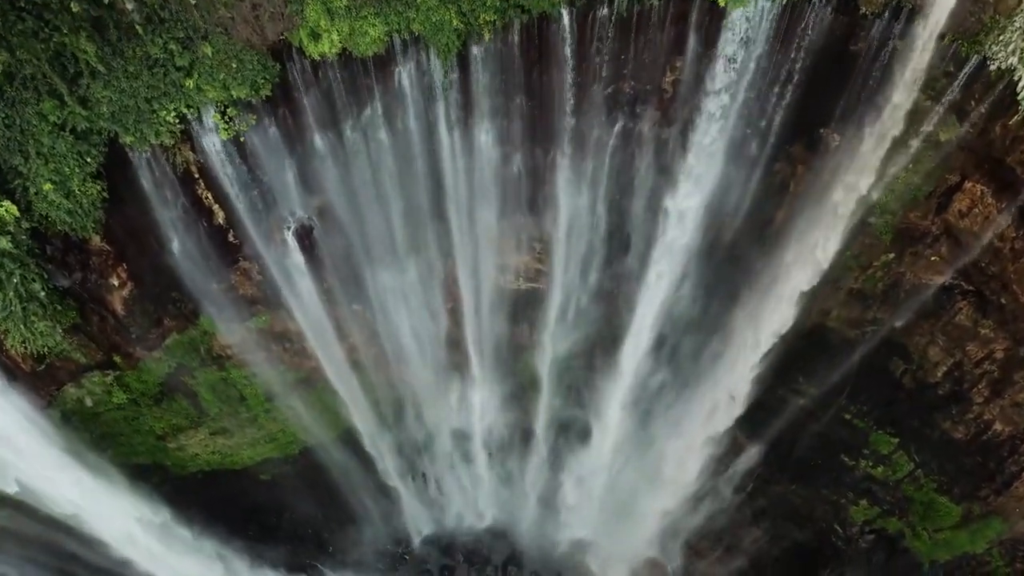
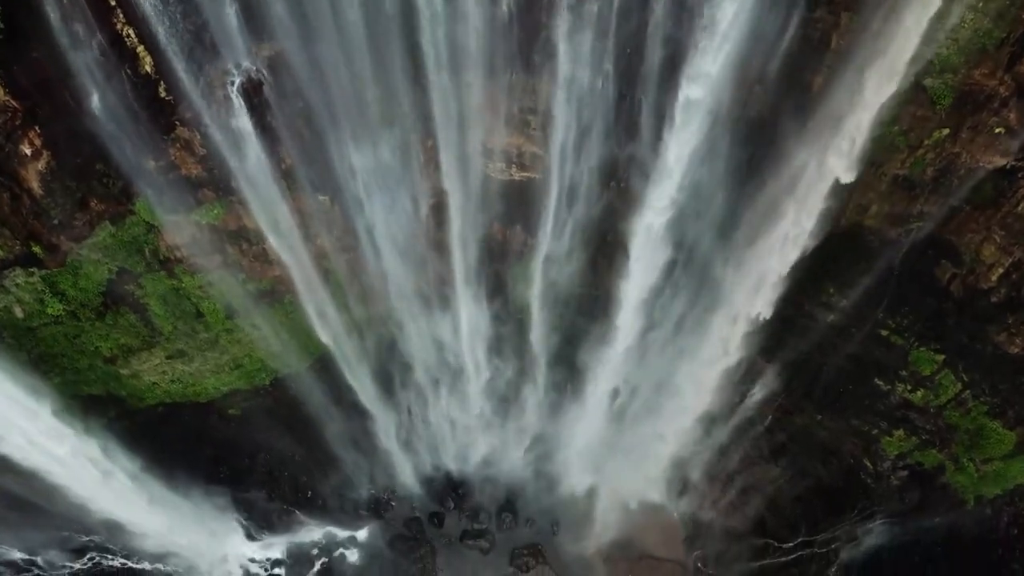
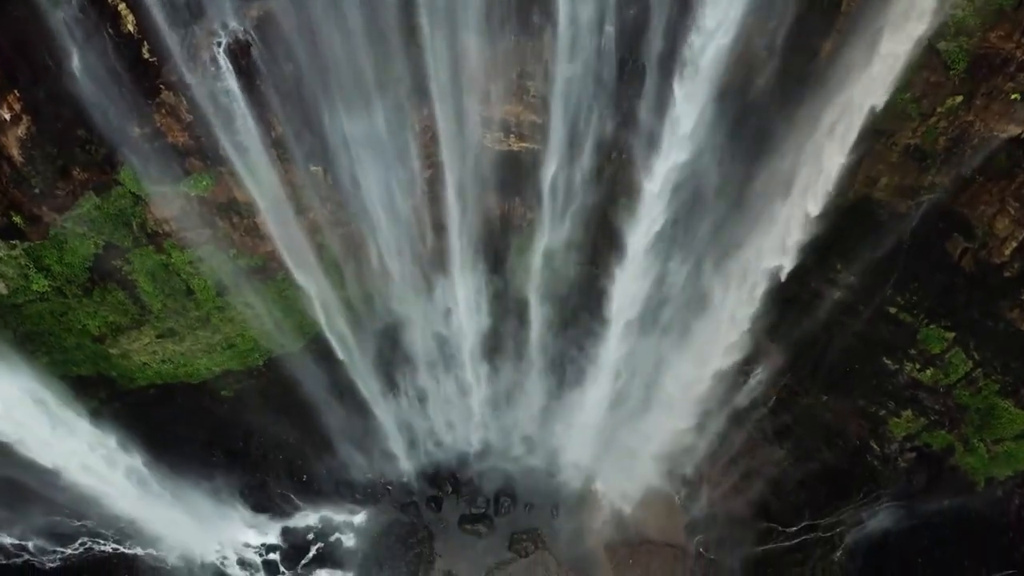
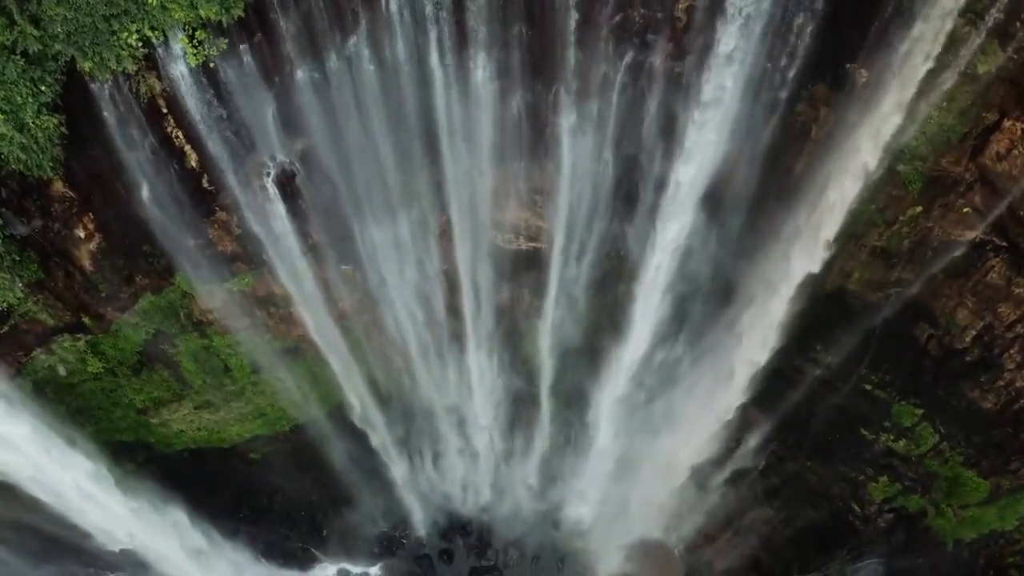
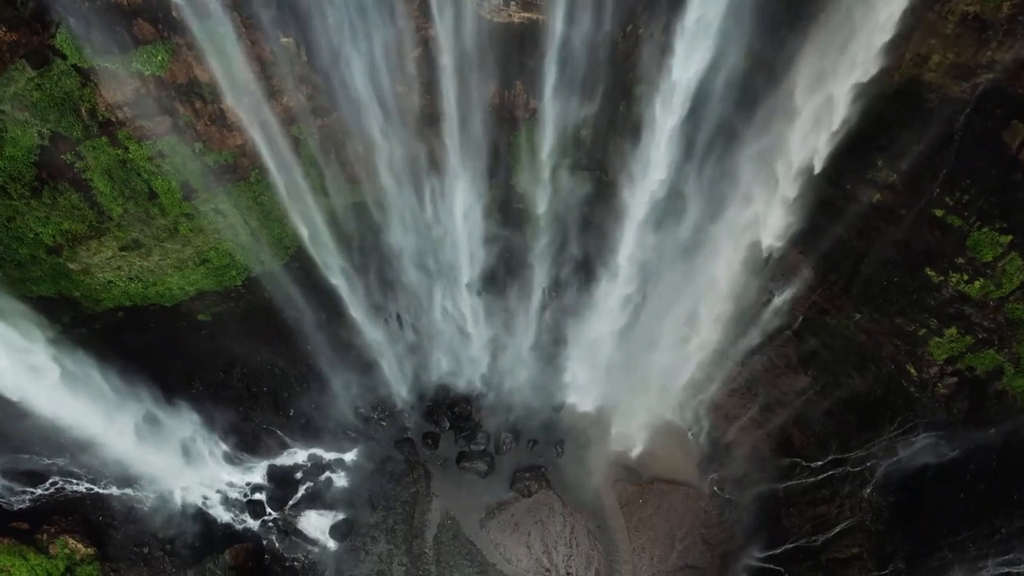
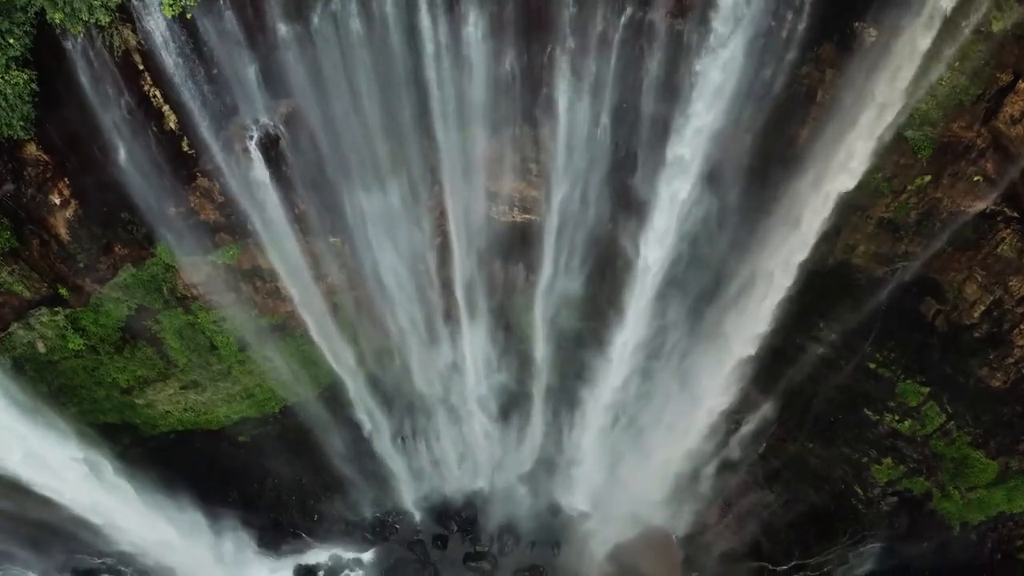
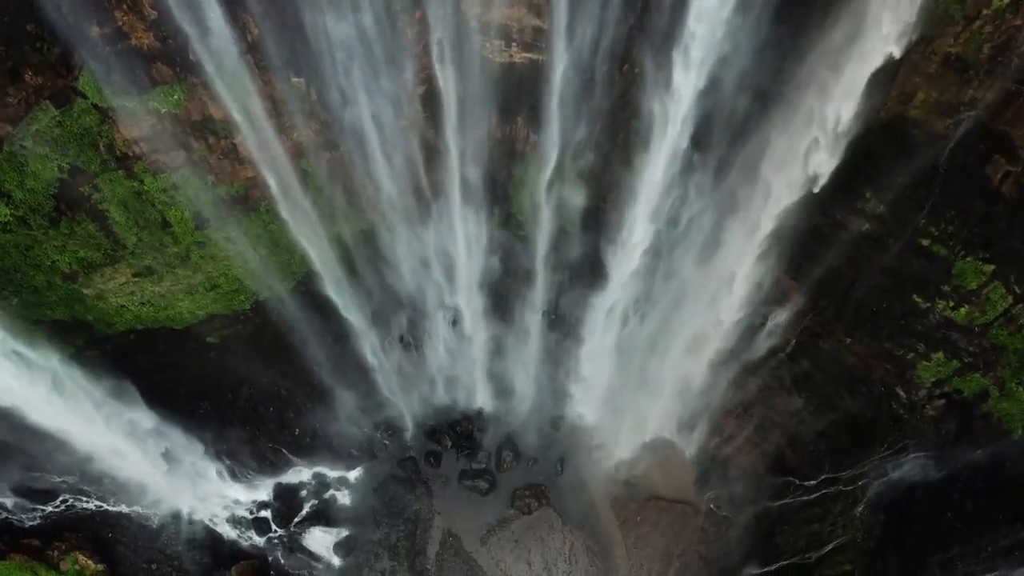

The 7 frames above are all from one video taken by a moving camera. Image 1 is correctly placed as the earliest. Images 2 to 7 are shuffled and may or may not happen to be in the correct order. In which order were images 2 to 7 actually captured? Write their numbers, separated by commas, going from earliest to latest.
4, 6, 2, 3, 7, 5
